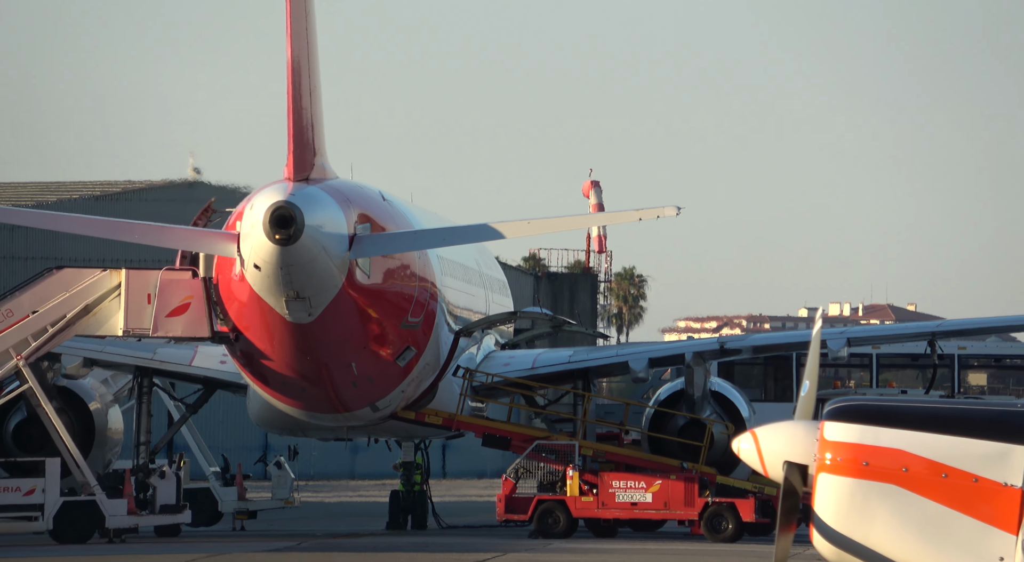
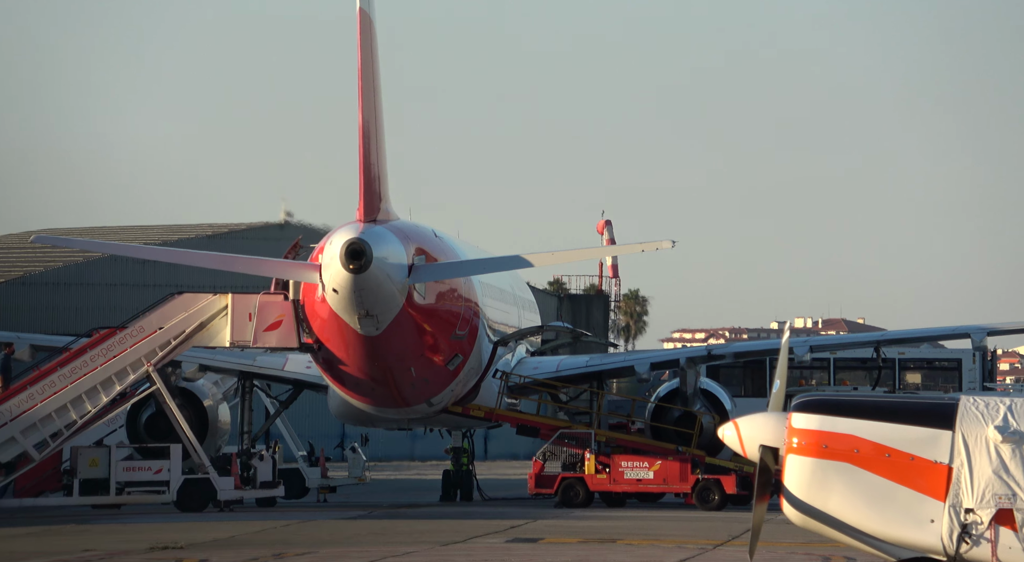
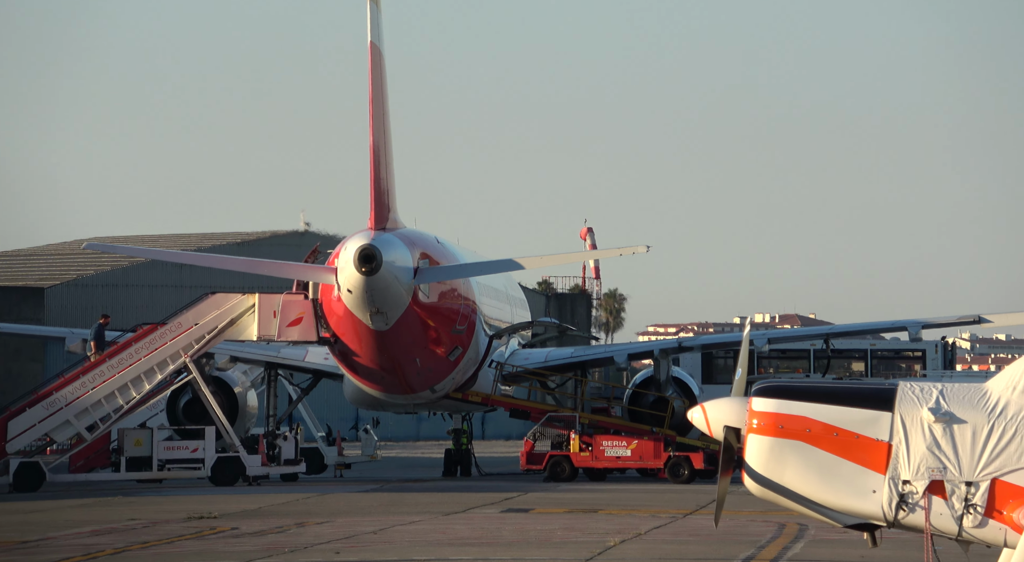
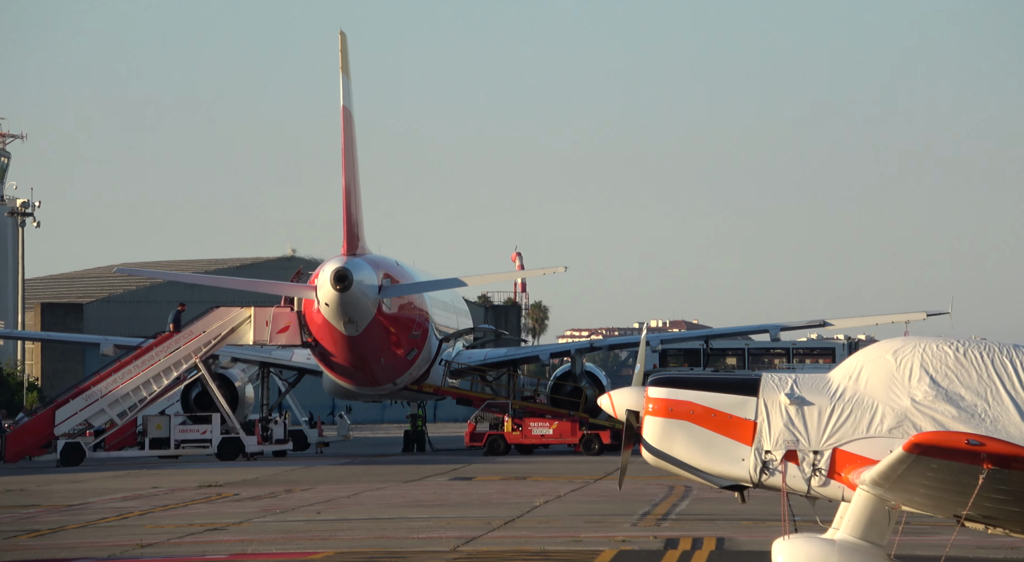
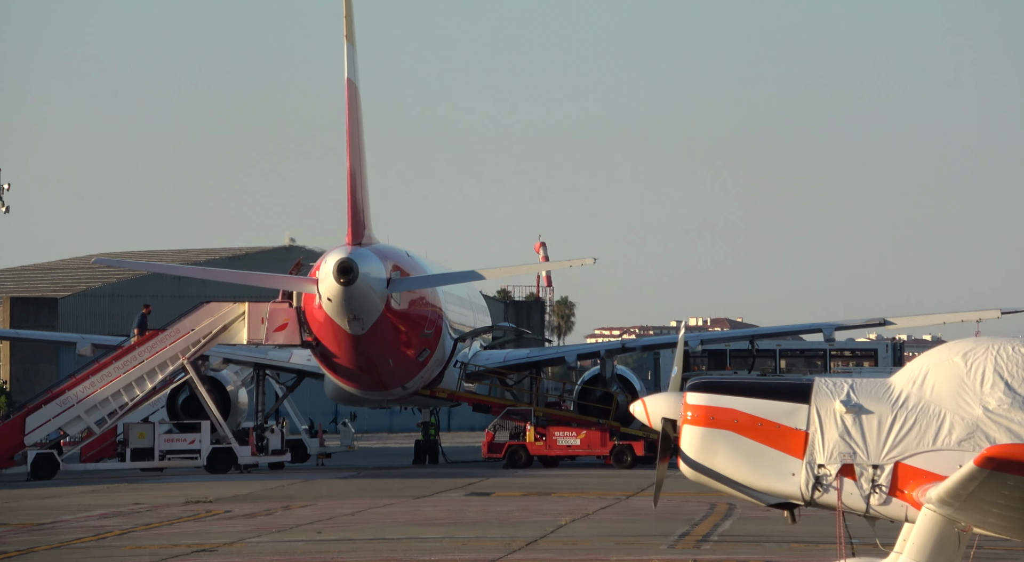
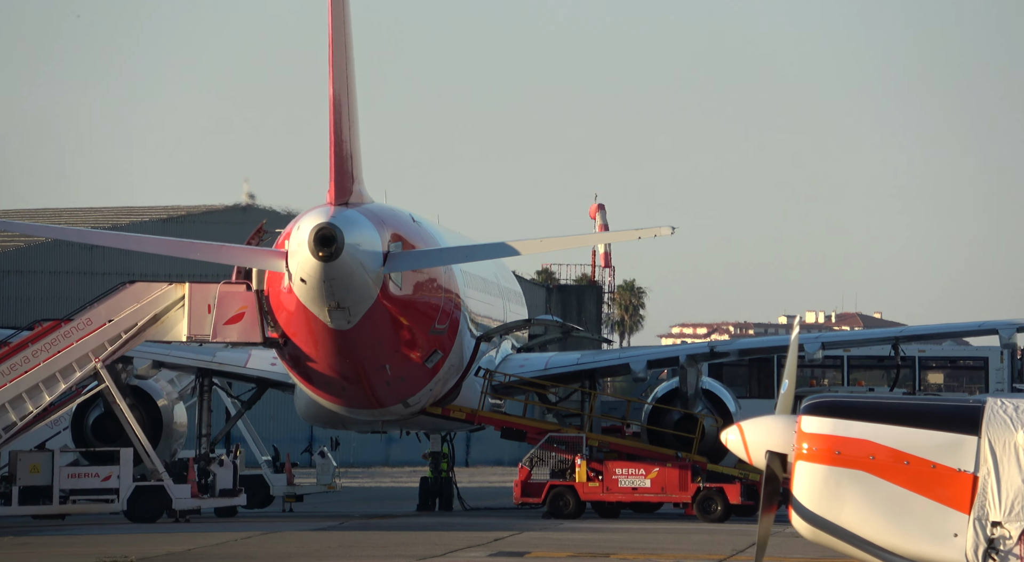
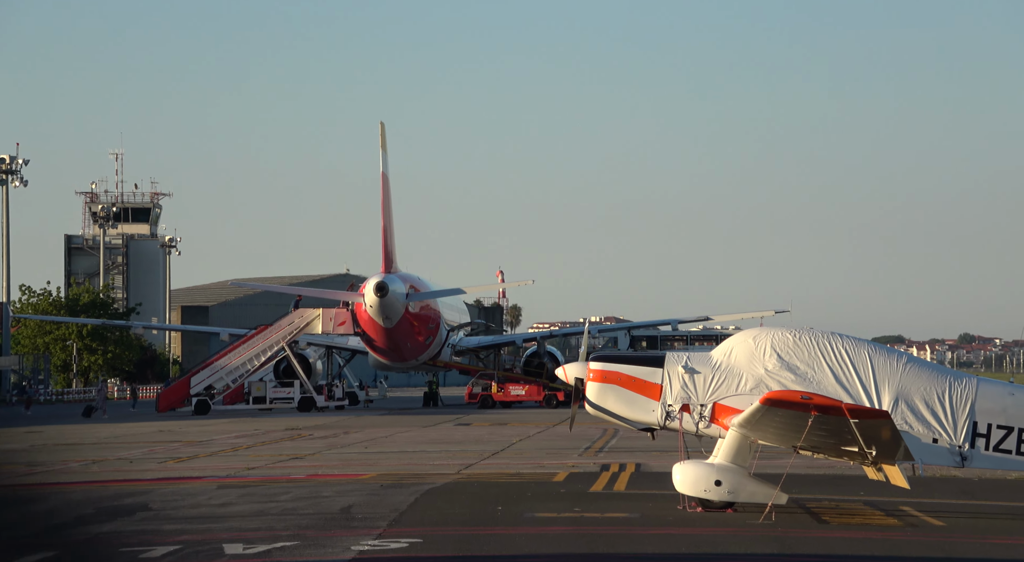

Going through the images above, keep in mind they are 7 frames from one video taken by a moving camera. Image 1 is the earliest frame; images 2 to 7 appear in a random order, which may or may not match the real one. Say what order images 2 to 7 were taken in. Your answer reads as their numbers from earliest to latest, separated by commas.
6, 2, 3, 5, 4, 7
